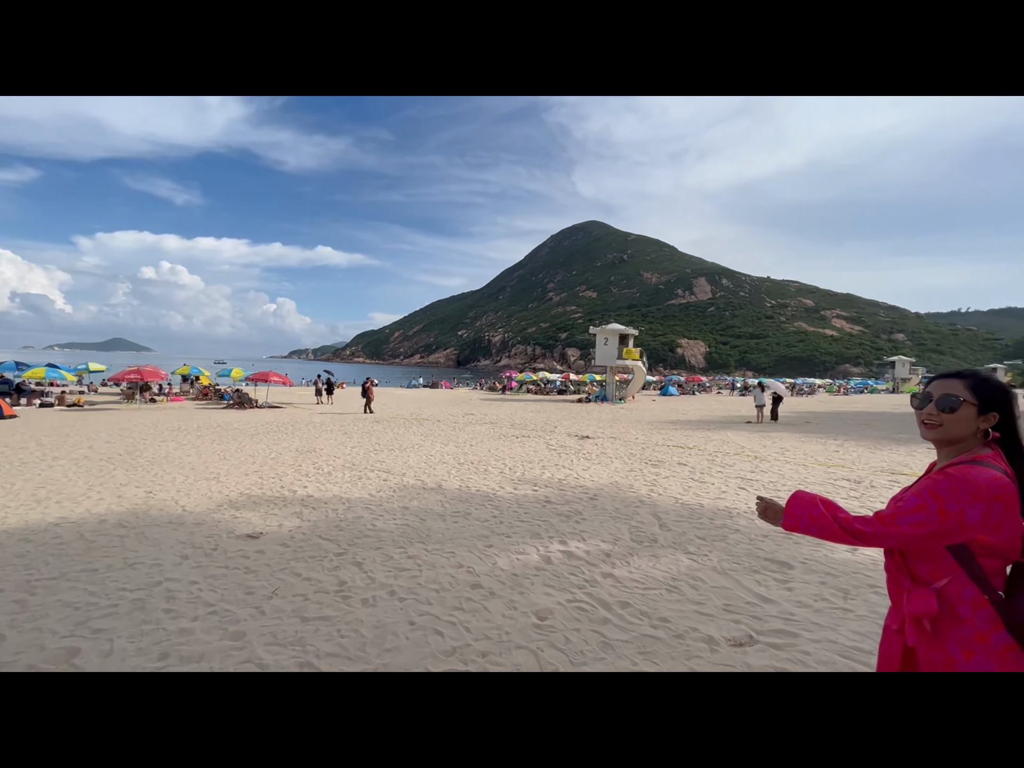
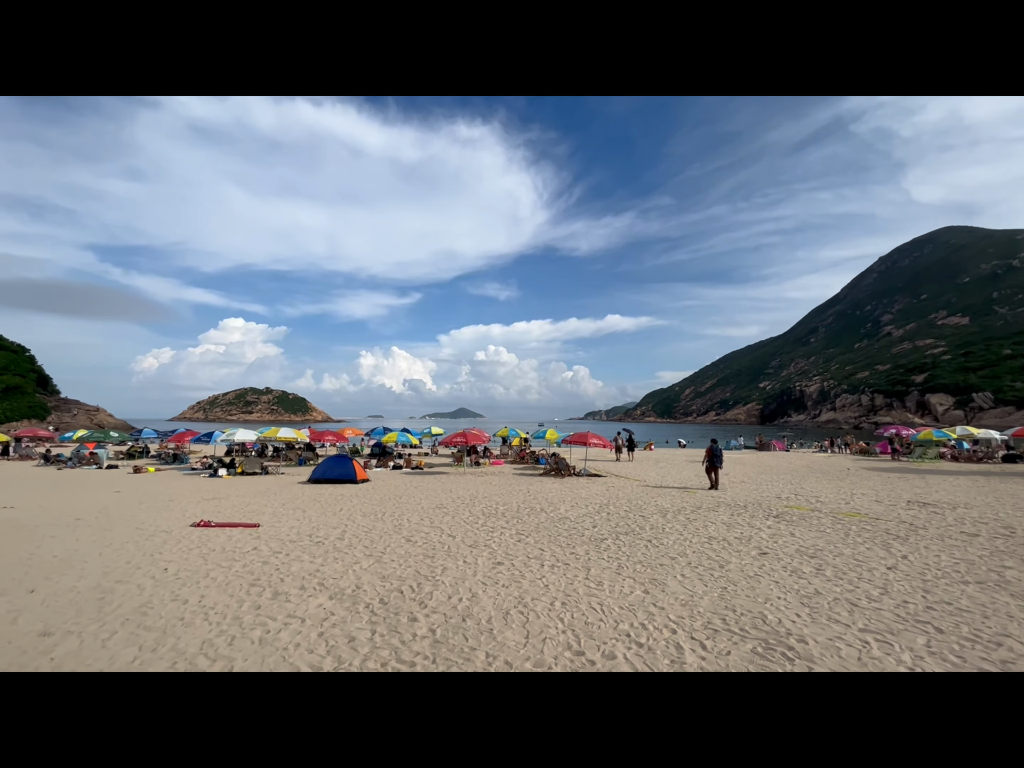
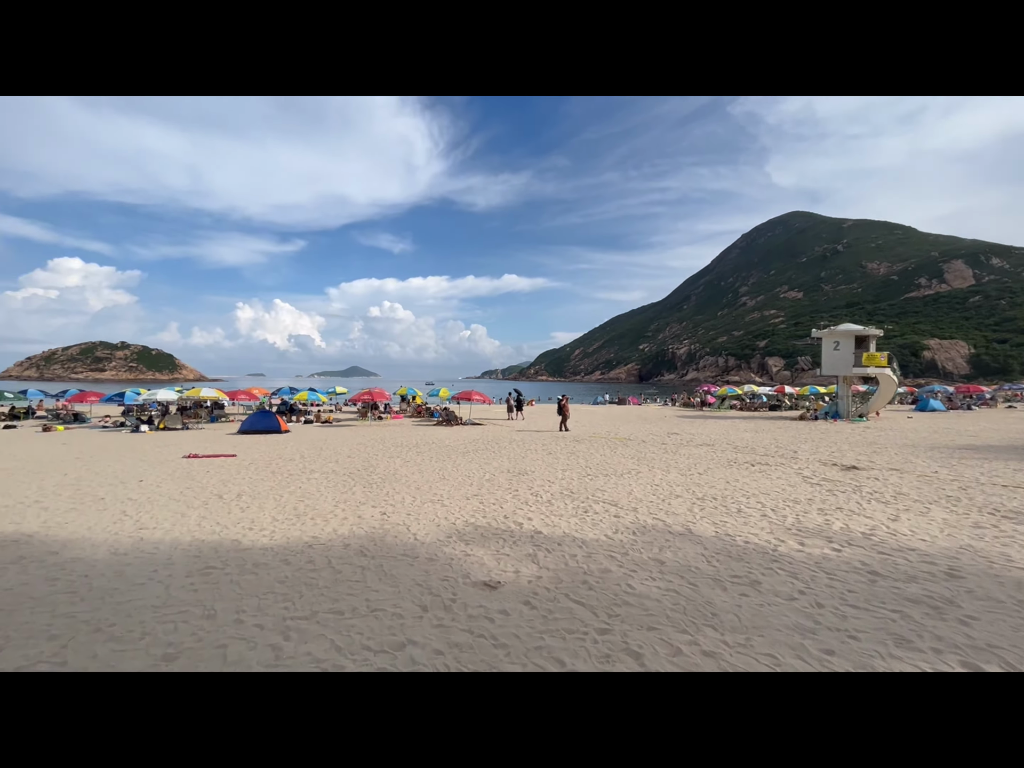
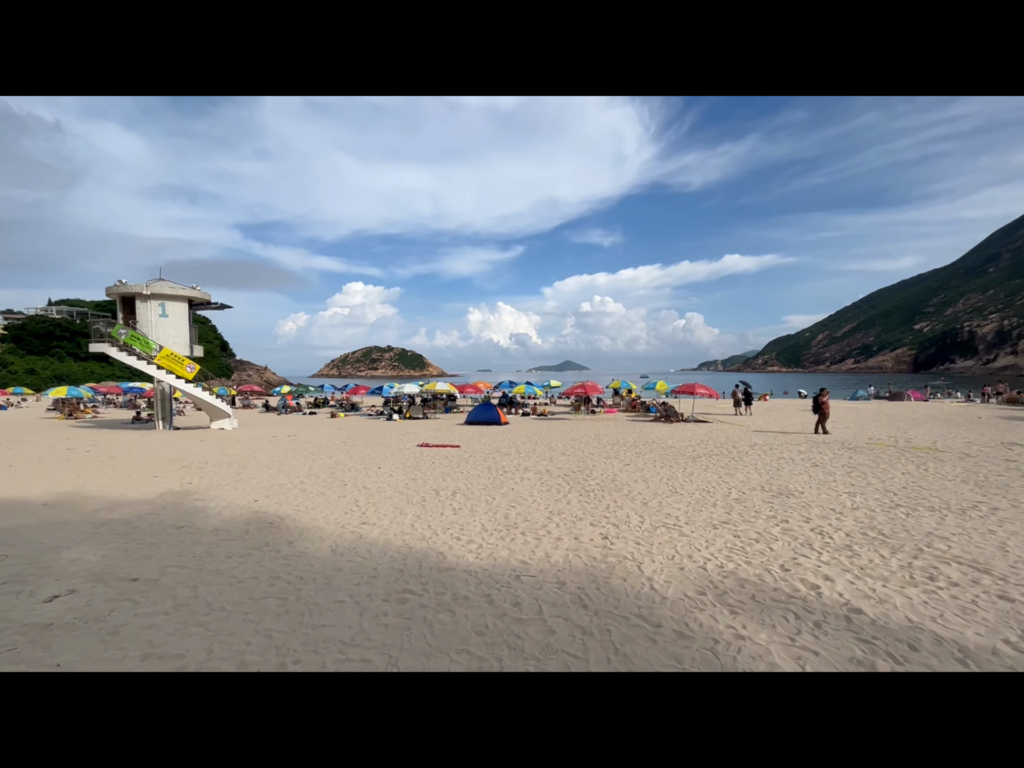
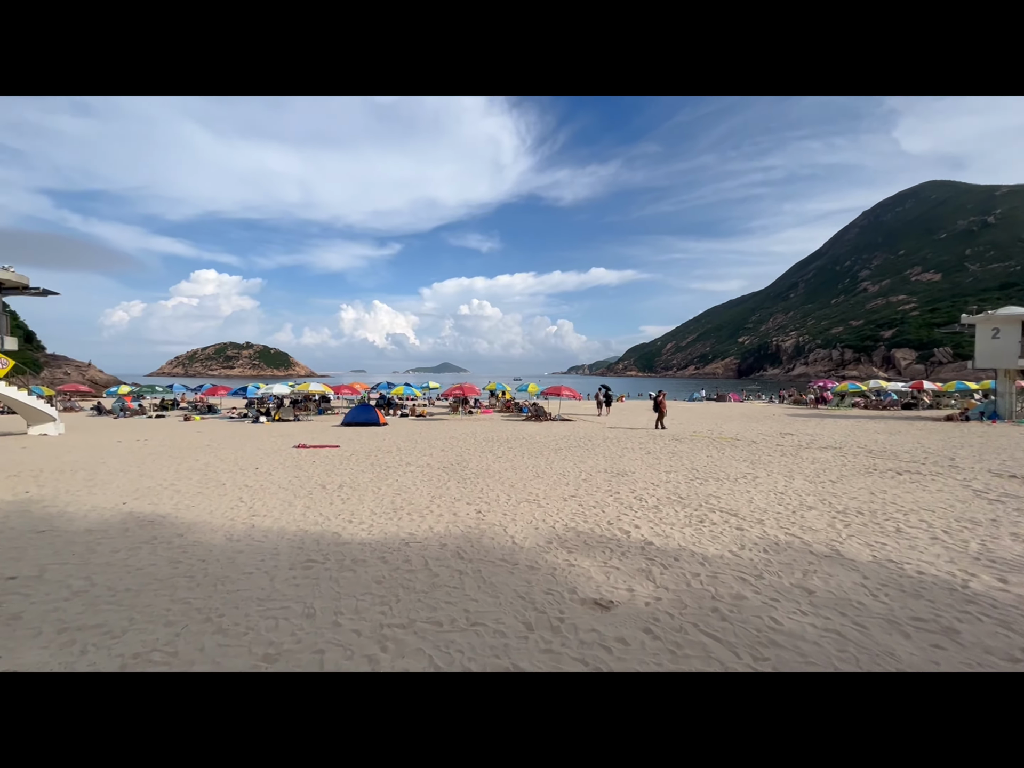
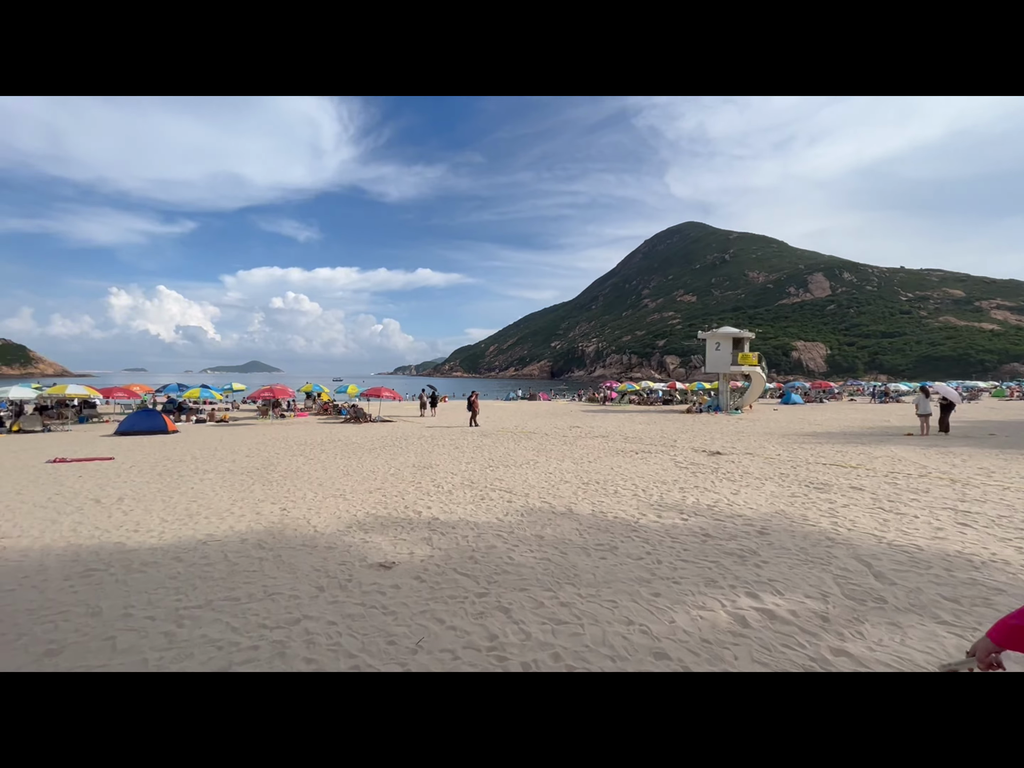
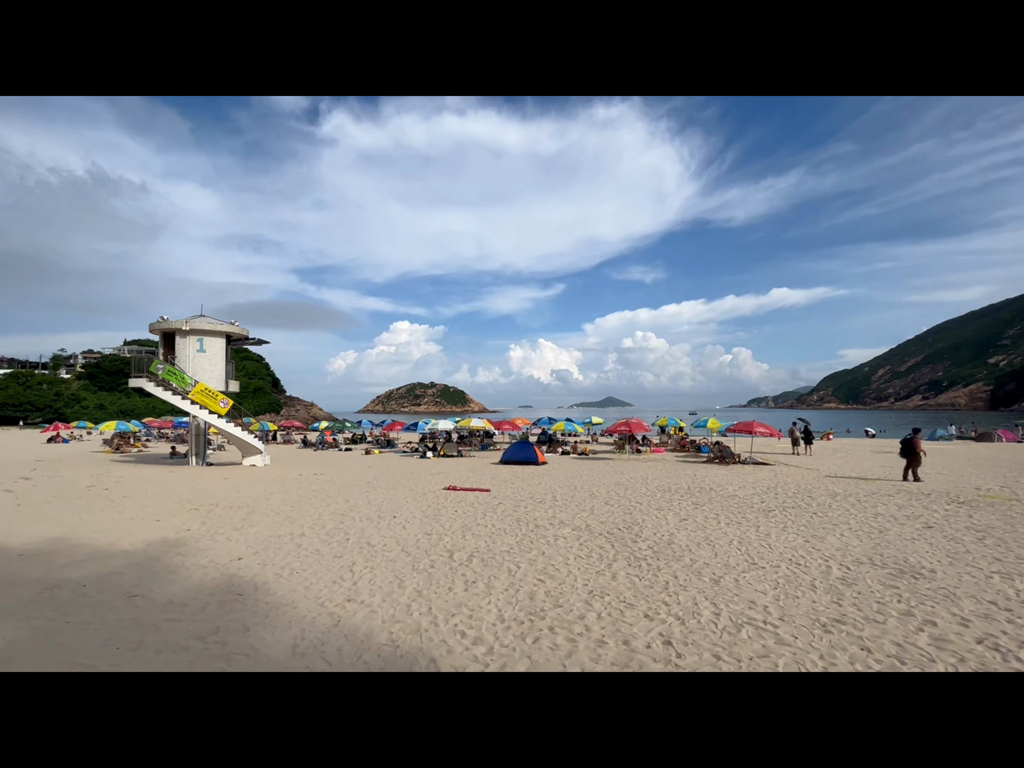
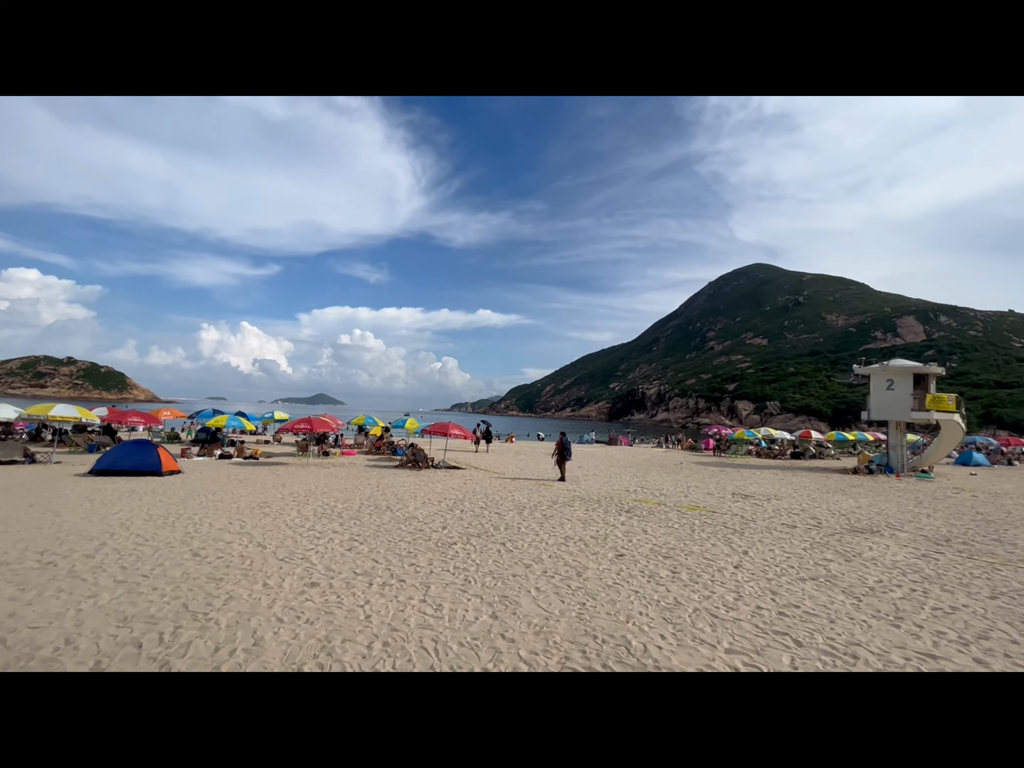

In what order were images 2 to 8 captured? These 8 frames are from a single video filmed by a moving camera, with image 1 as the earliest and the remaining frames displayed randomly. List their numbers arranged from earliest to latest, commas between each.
6, 3, 5, 4, 7, 2, 8
